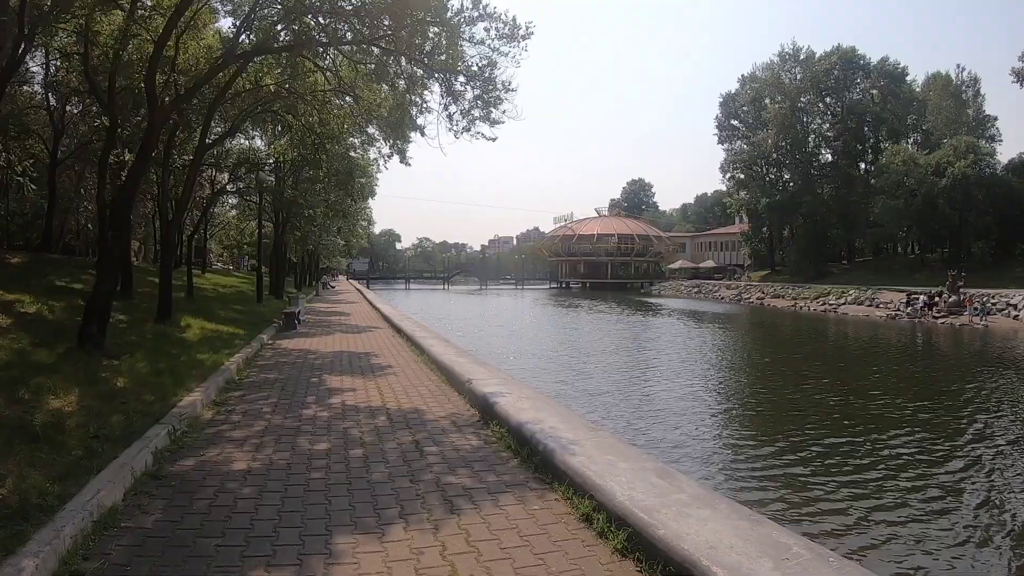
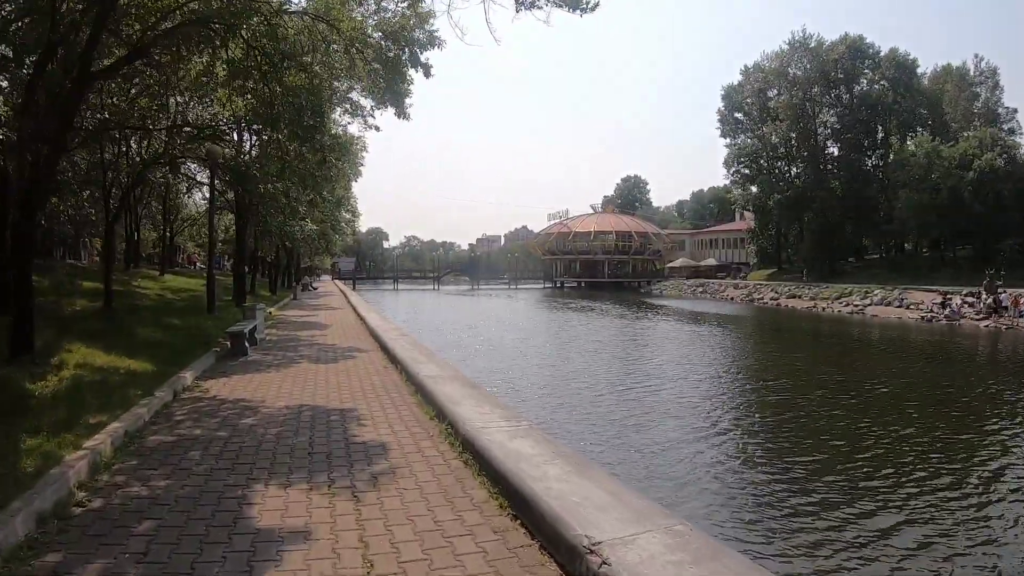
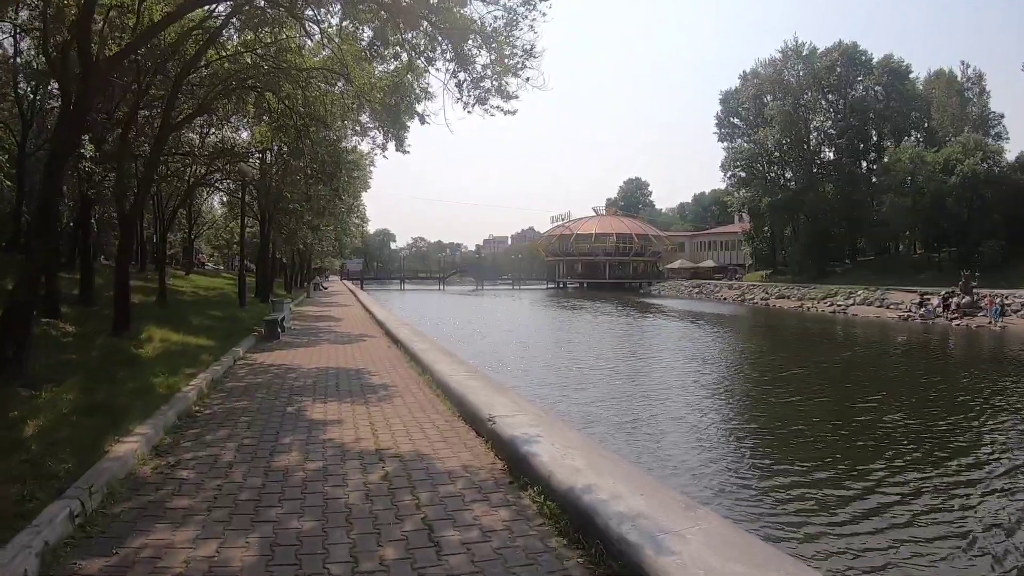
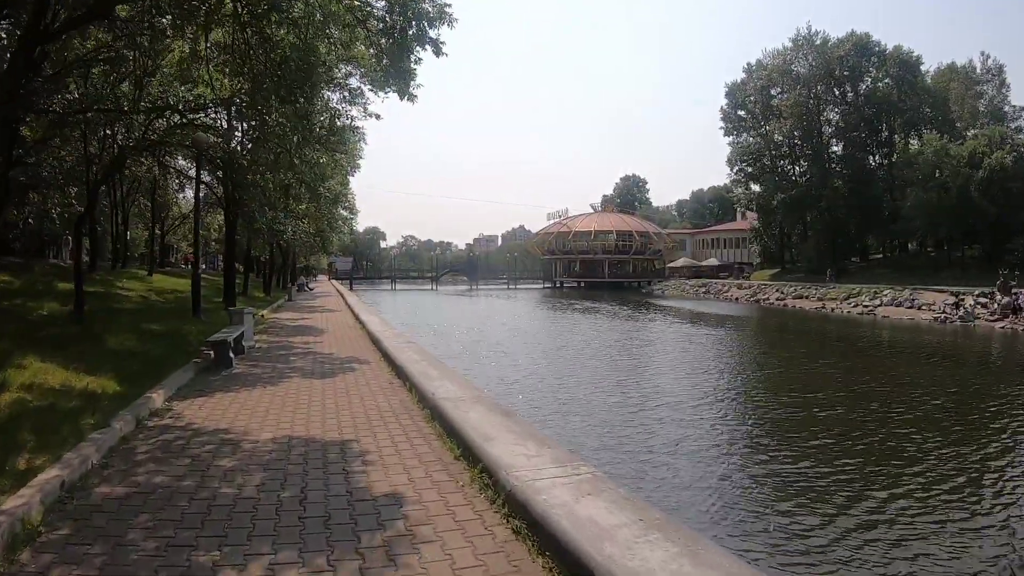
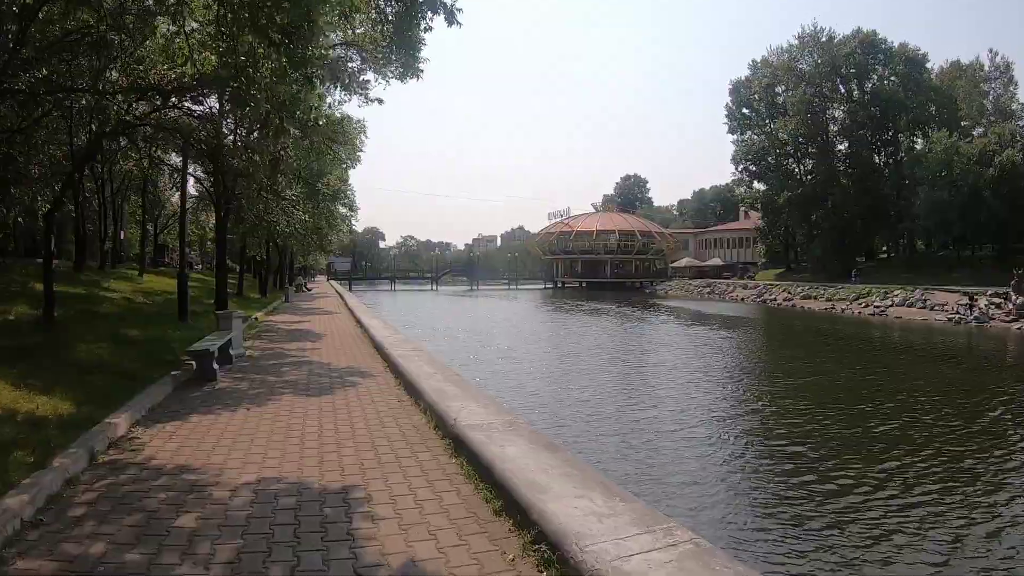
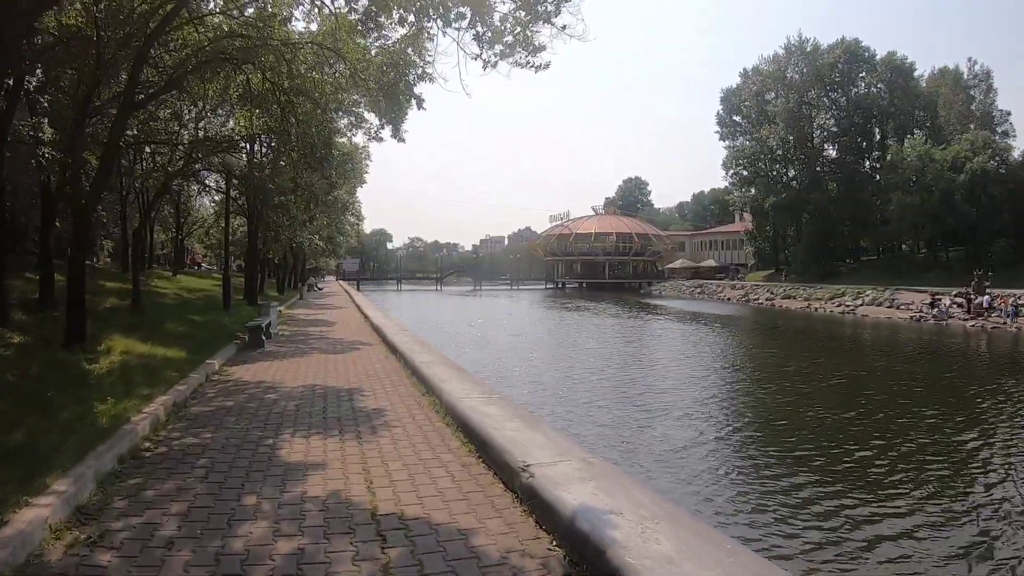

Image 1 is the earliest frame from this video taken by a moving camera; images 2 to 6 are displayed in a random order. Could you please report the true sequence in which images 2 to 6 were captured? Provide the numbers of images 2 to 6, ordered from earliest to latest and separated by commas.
3, 6, 2, 4, 5
